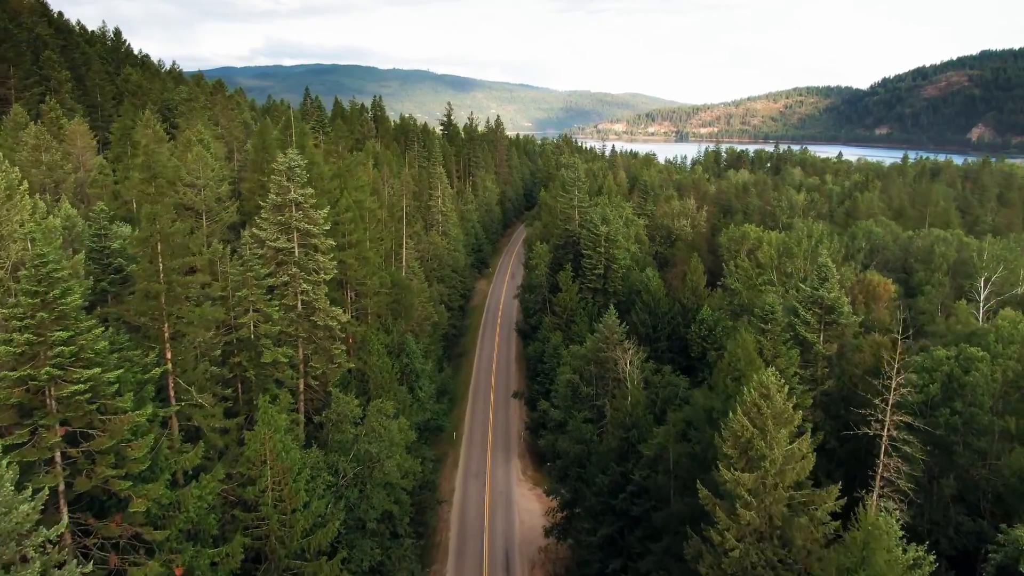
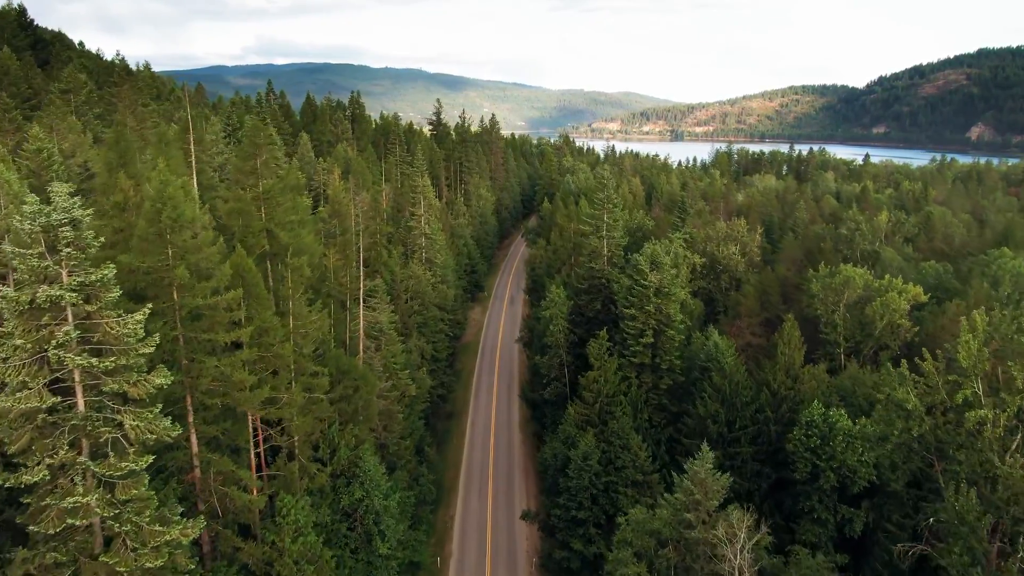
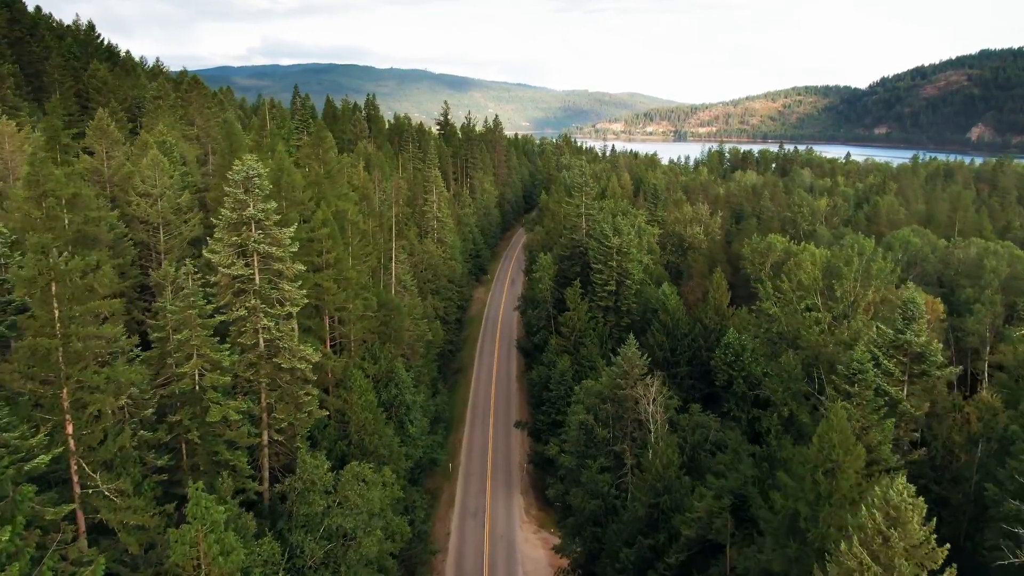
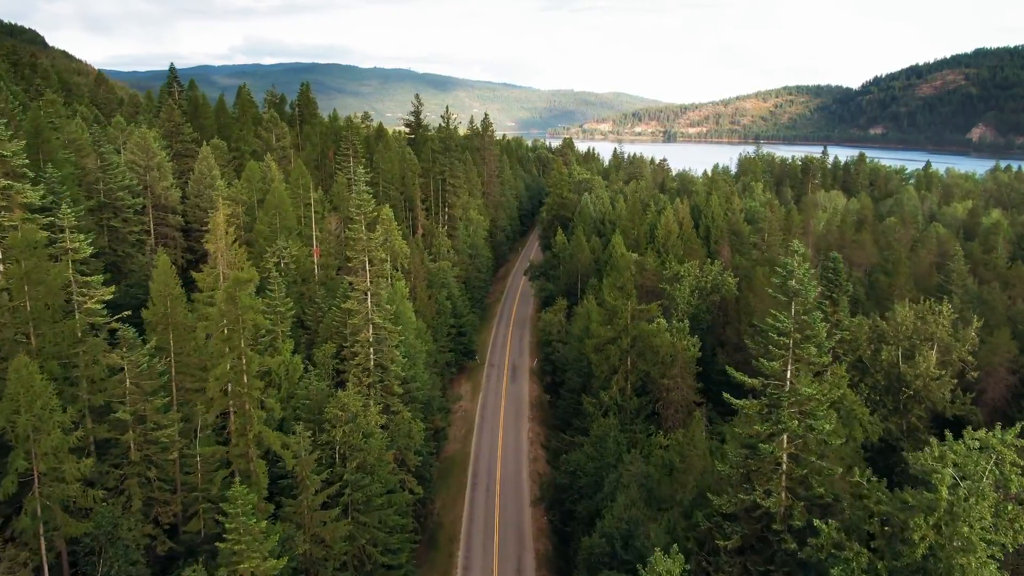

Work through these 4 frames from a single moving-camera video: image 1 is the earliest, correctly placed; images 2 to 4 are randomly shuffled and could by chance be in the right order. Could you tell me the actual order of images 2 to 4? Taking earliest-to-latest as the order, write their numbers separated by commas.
3, 2, 4
